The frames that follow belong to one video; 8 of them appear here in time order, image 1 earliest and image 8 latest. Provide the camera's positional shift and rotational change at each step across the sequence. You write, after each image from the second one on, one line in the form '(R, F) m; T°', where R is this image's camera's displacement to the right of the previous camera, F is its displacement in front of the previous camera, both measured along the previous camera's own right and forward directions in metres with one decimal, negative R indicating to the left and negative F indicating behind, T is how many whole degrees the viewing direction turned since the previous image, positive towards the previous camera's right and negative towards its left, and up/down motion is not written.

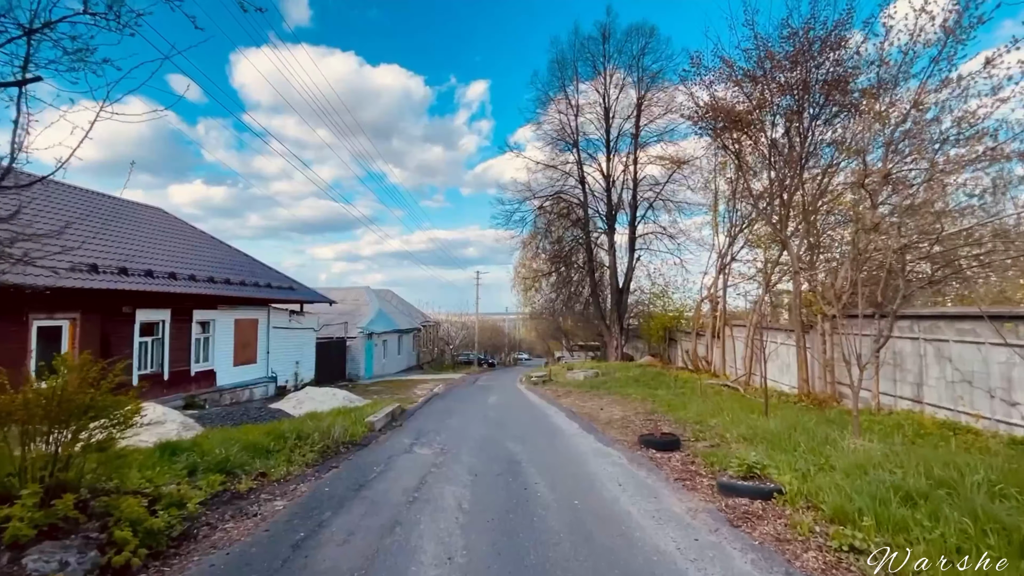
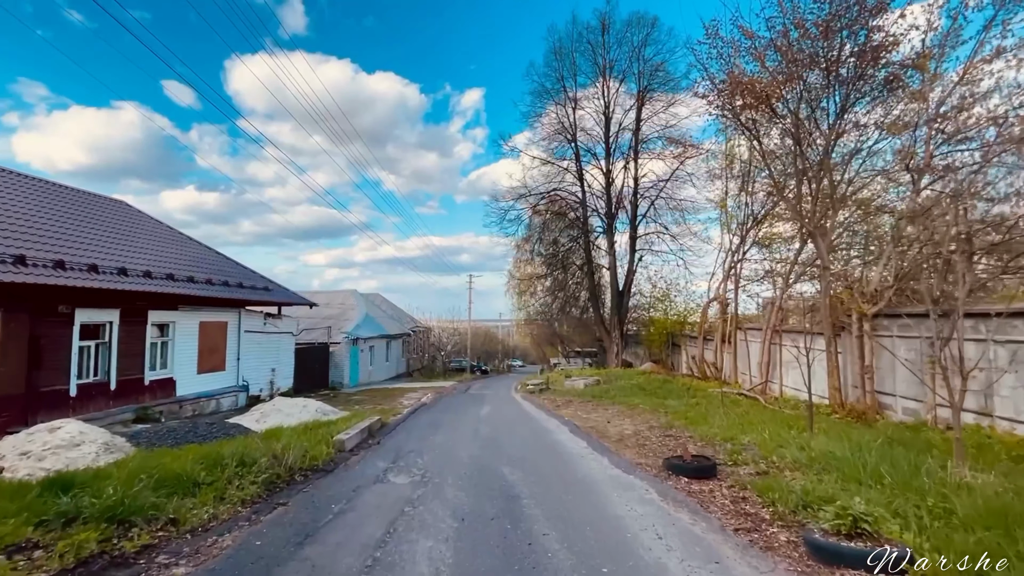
(0.0, +1.3) m; +1°
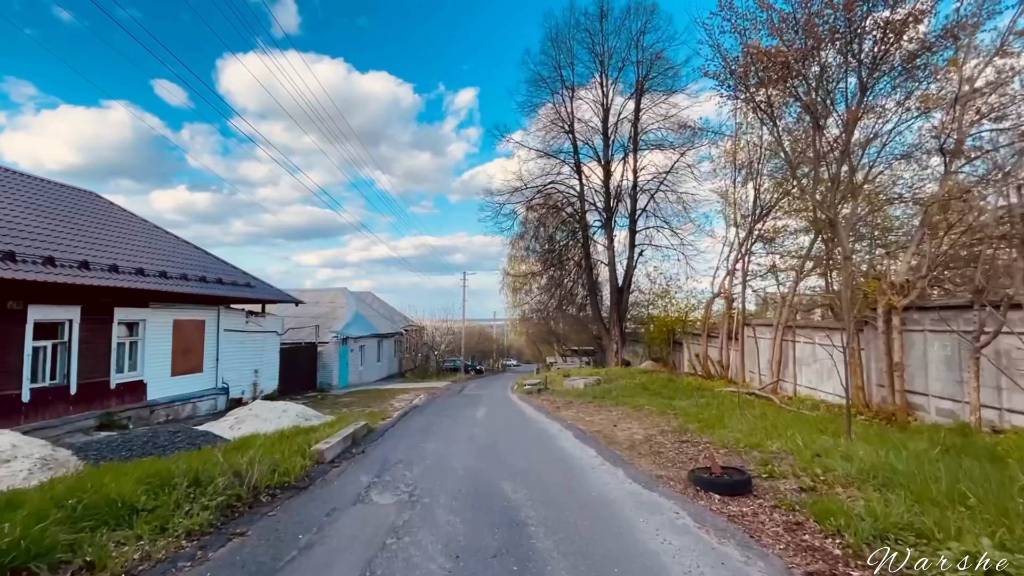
(-0.1, +0.8) m; +1°
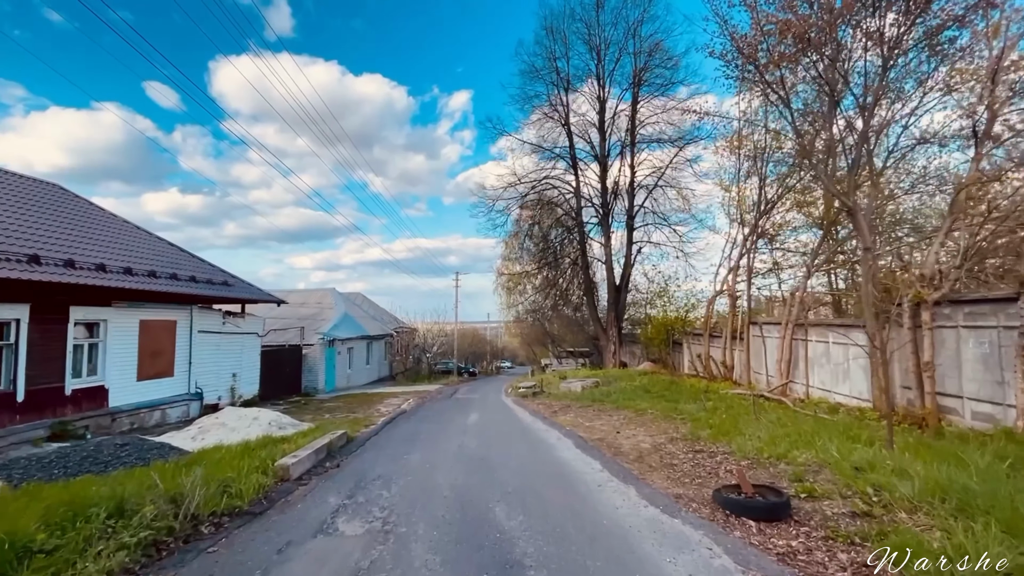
(0.0, +0.8) m; +1°
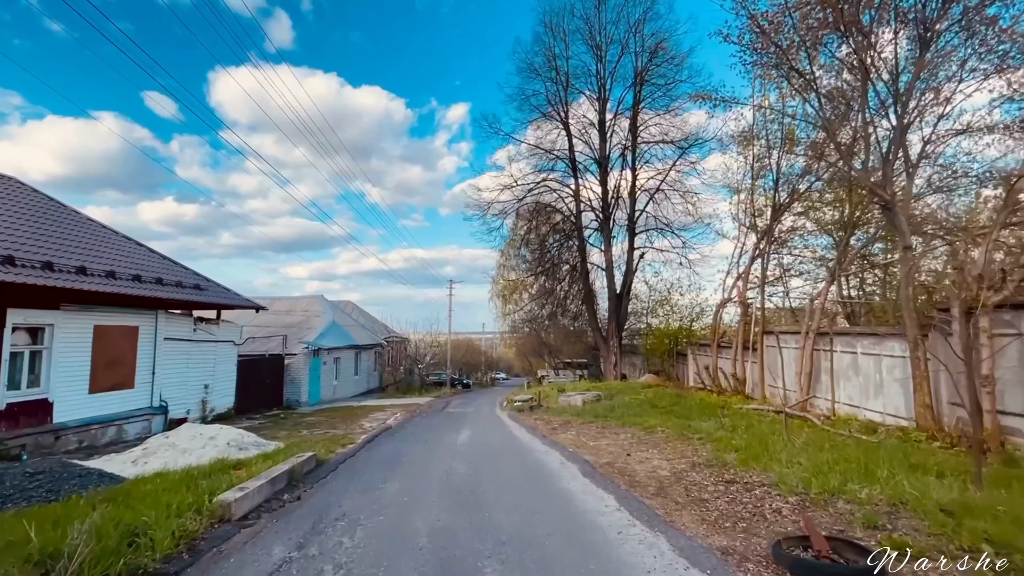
(0.0, +1.0) m; +1°
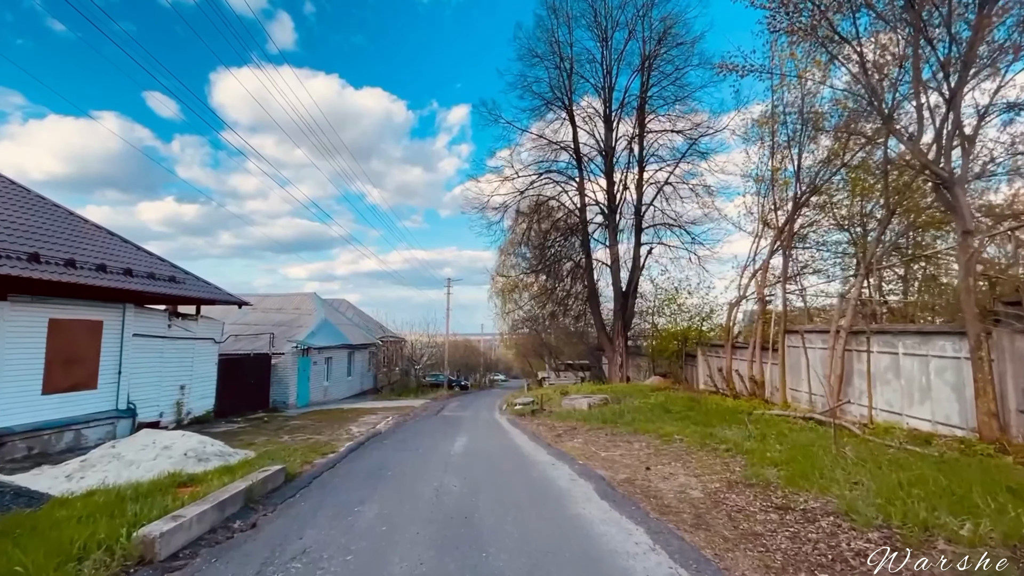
(0.0, +1.0) m; 0°
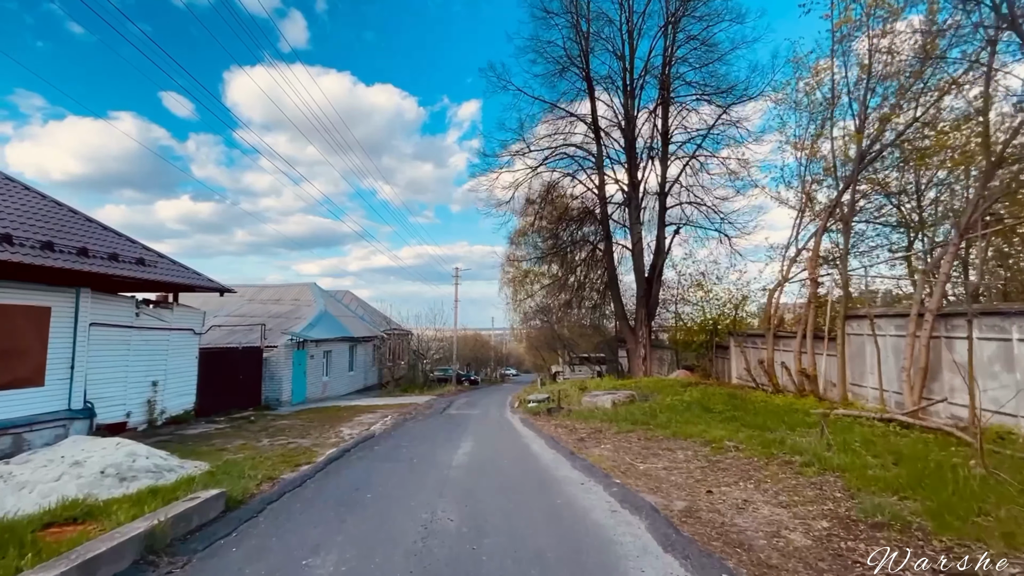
(0.0, +1.6) m; -1°
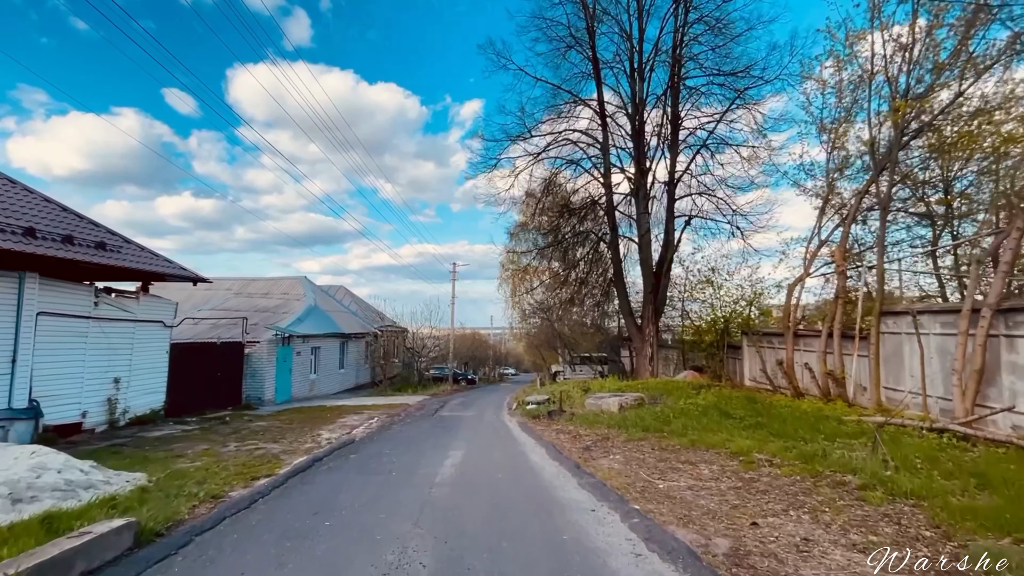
(0.0, +1.0) m; 0°
